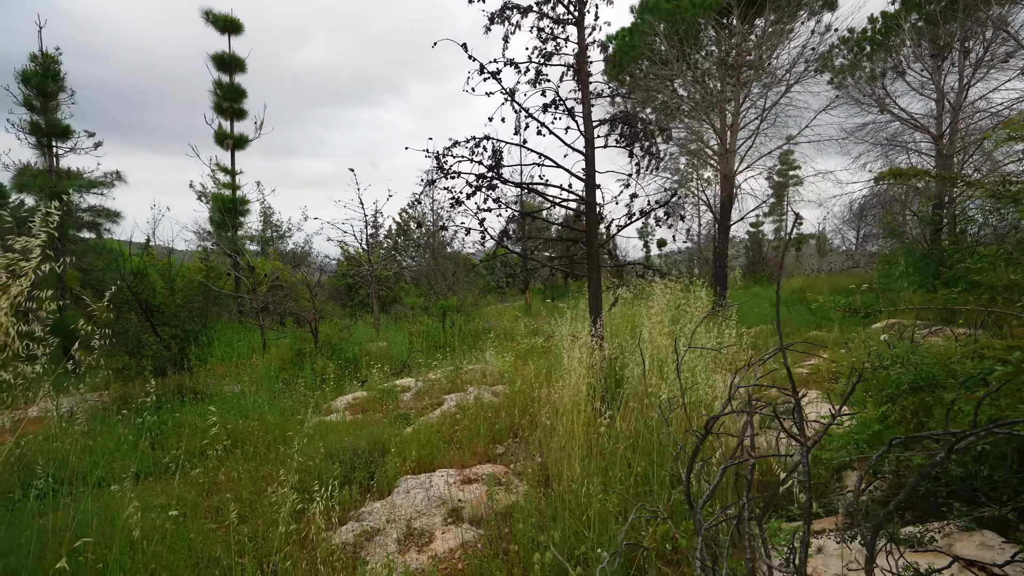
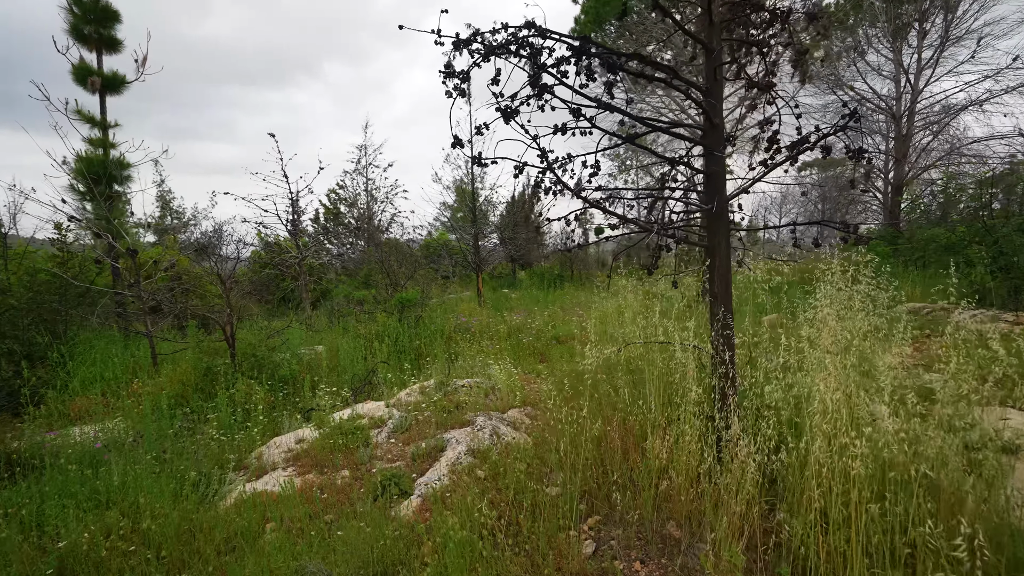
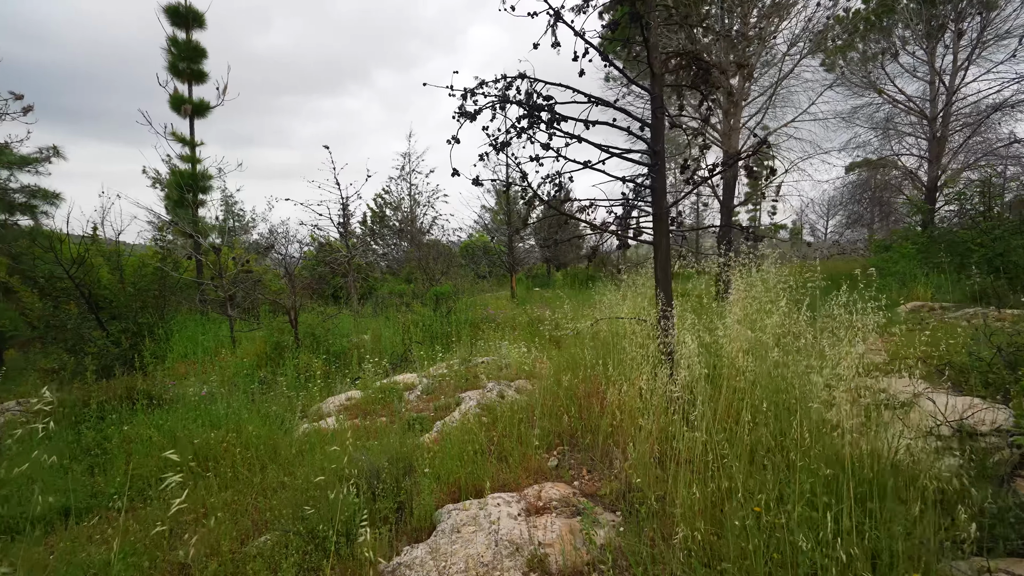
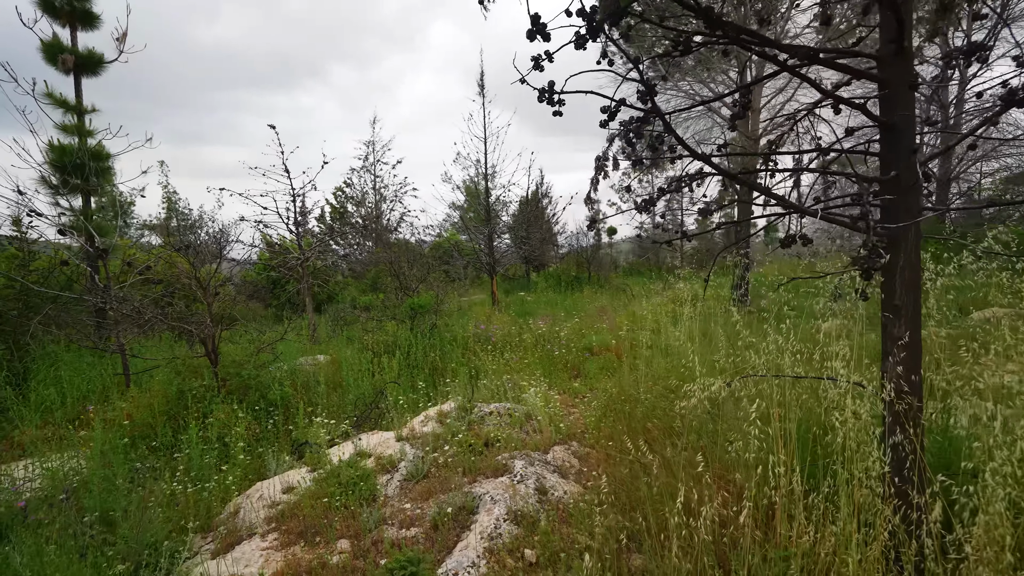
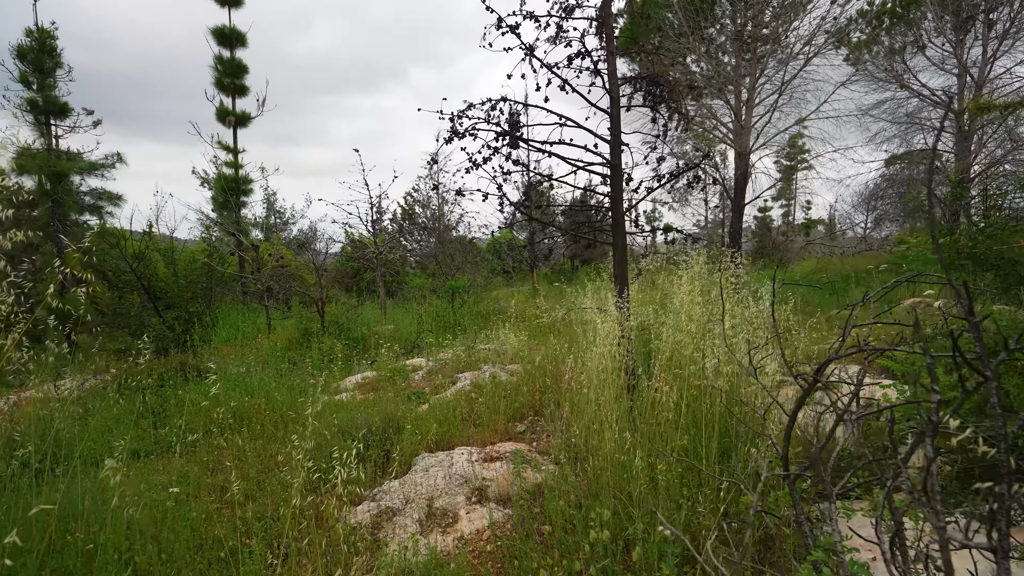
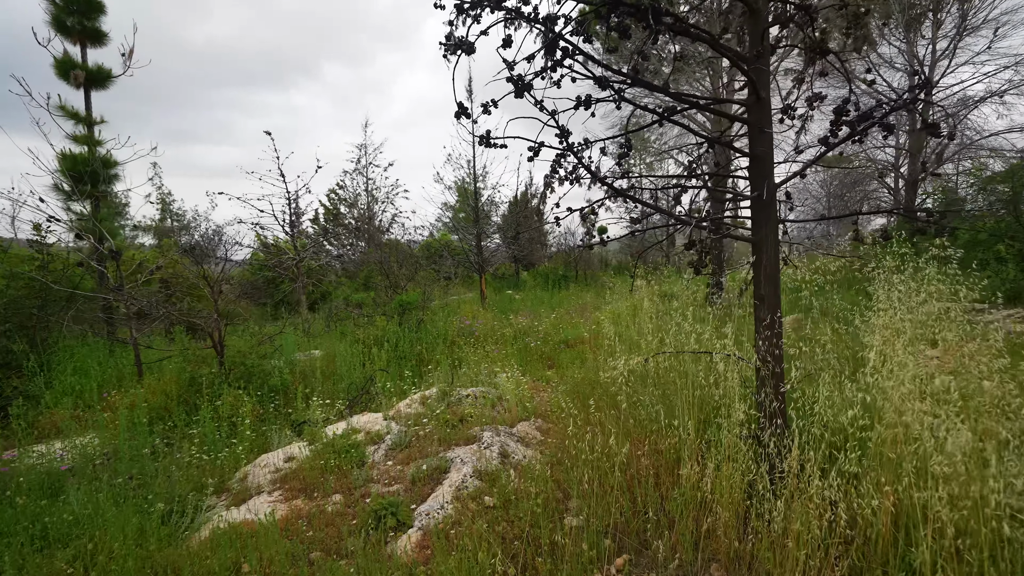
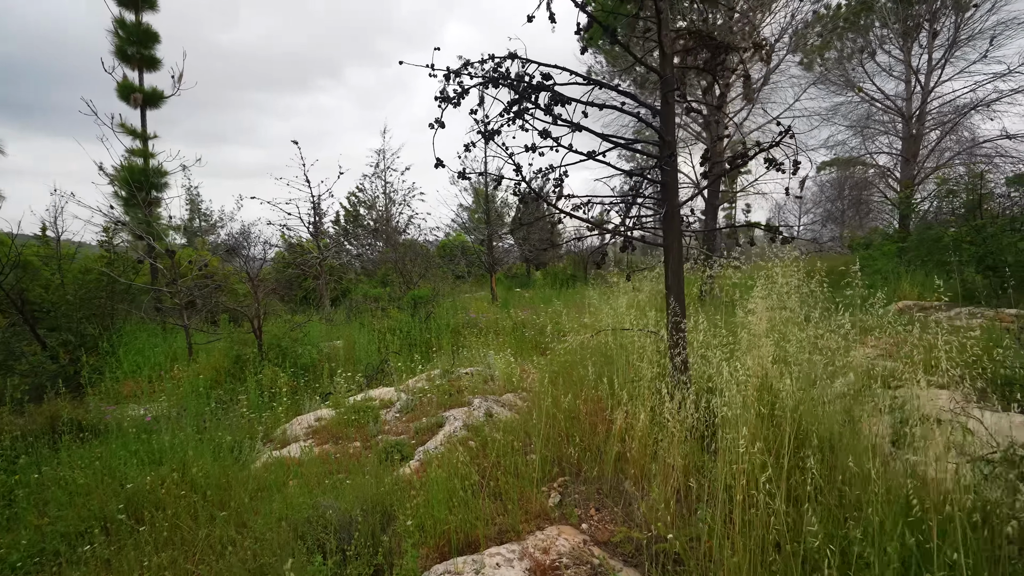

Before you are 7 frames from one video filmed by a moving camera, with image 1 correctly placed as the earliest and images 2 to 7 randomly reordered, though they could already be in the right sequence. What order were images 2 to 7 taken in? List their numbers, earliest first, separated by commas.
5, 3, 7, 2, 6, 4
